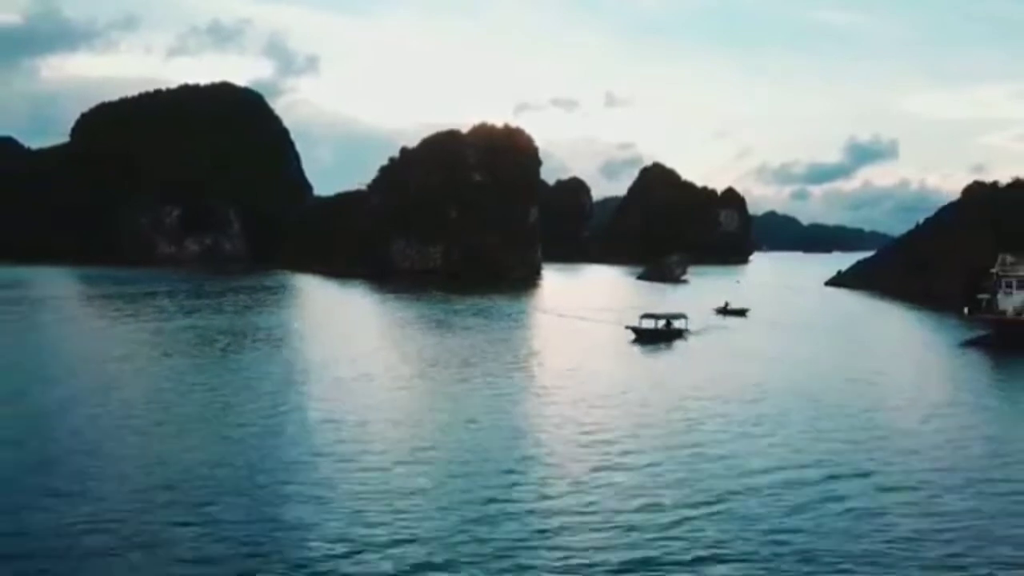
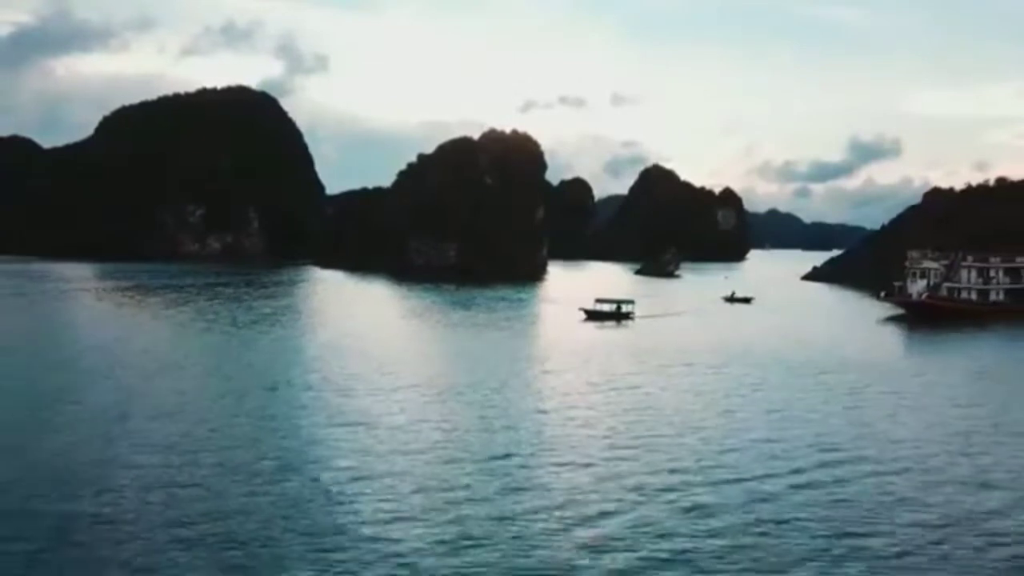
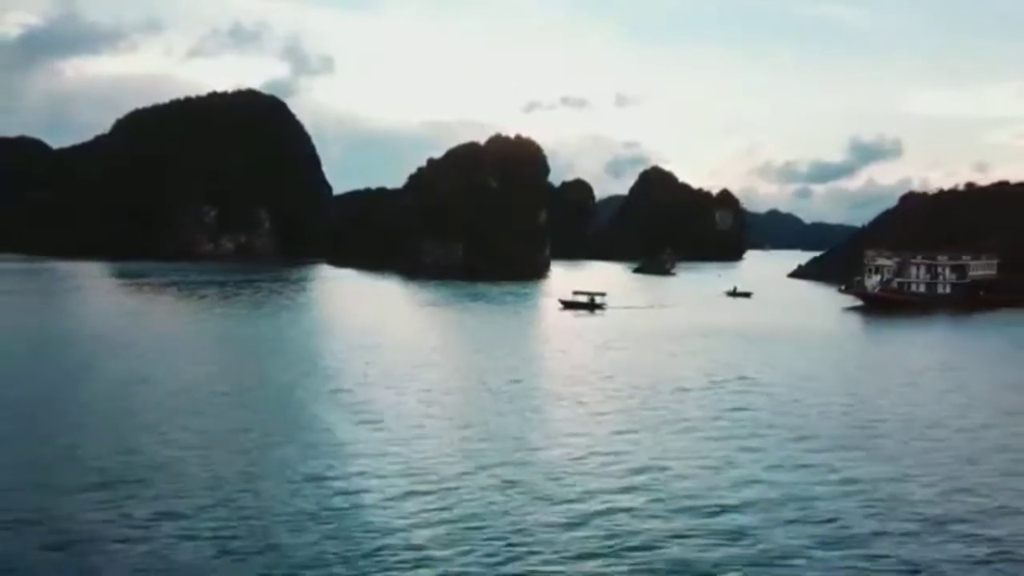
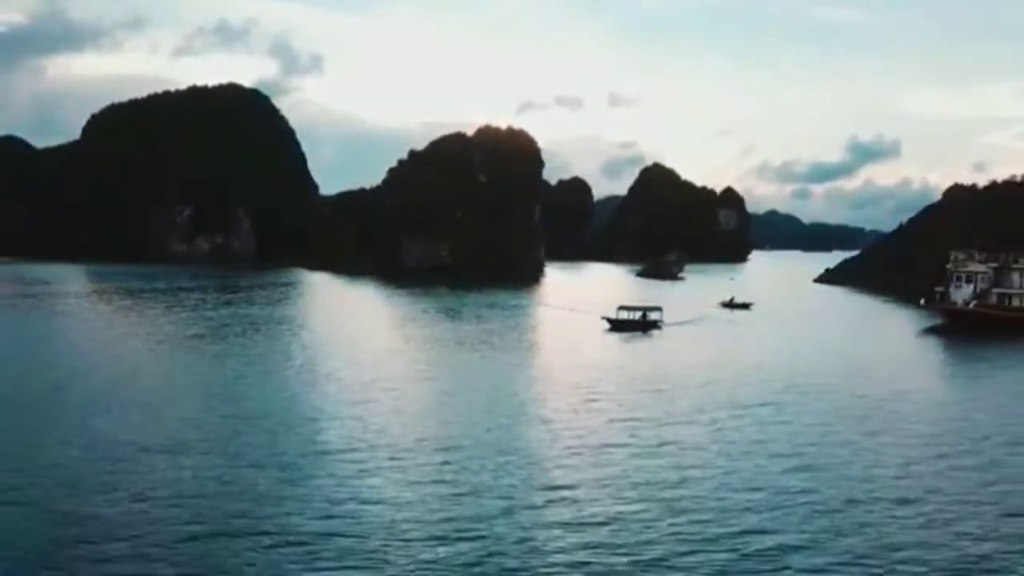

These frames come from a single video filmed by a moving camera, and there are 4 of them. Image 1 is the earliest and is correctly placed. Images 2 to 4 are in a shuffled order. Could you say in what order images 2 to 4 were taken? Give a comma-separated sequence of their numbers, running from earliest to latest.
4, 2, 3
